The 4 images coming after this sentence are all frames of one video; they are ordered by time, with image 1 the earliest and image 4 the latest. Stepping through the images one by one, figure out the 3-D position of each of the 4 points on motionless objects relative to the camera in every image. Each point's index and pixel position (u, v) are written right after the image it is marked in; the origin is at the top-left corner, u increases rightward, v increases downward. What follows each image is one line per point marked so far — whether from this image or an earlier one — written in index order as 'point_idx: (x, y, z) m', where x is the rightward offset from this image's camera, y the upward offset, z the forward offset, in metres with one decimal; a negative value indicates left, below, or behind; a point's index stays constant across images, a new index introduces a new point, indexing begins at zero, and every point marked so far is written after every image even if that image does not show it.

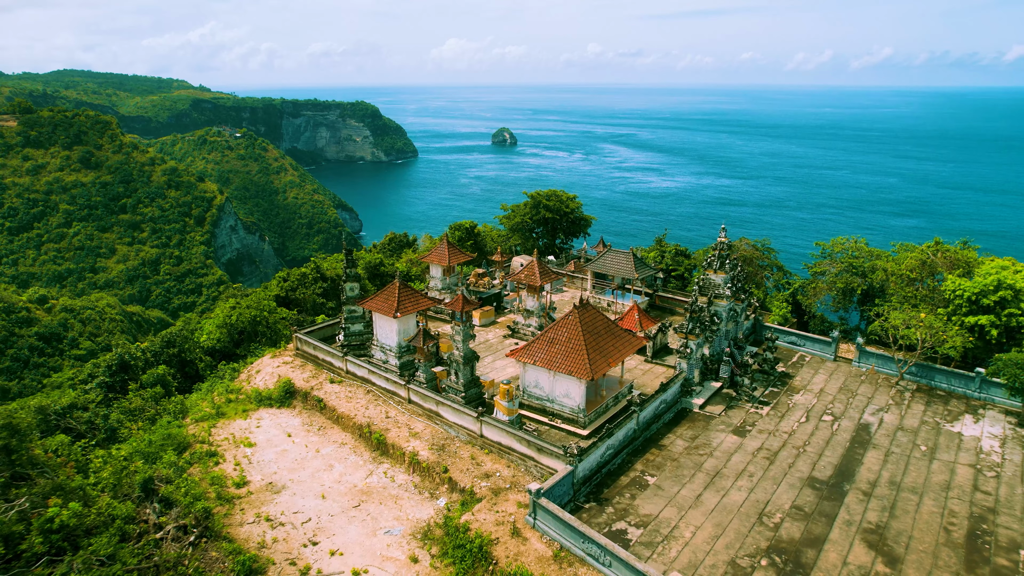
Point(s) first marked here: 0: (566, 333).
0: (+1.8, -1.6, +19.8) m
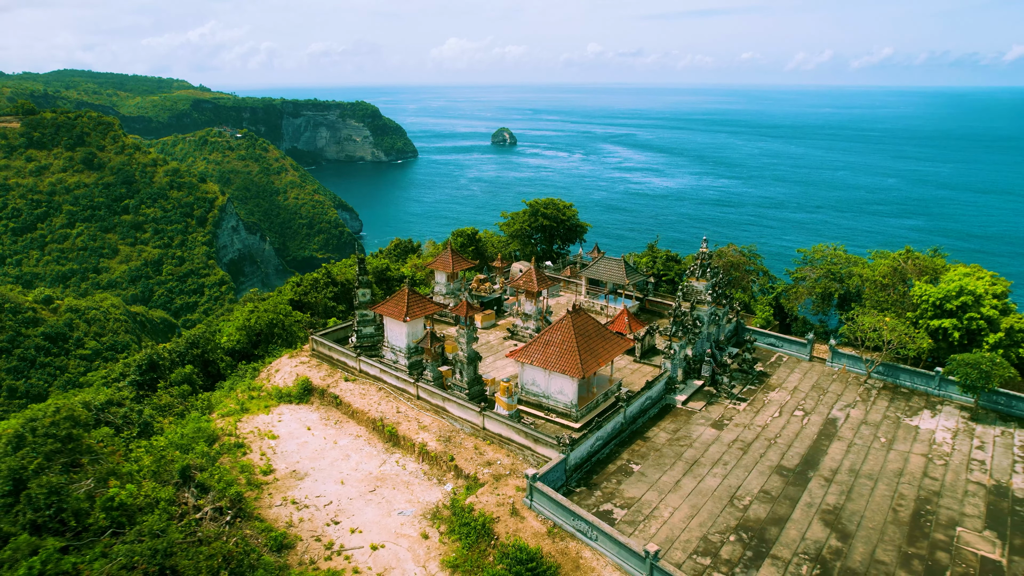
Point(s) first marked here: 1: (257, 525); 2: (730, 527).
0: (+1.8, -1.8, +21.8) m
1: (-7.7, -7.2, +17.4) m
2: (+6.4, -7.0, +16.9) m
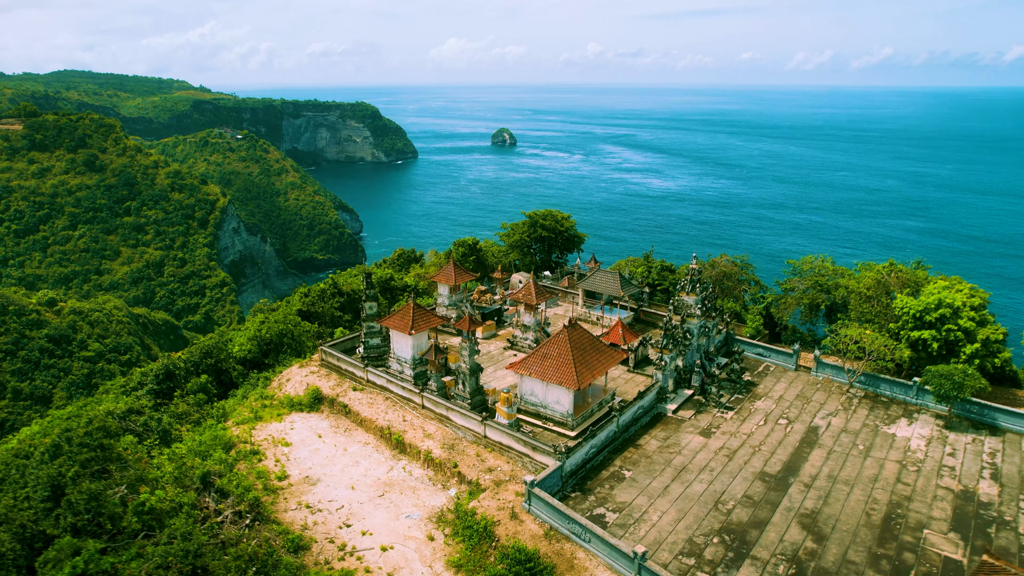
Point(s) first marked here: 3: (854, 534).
0: (+1.8, -2.5, +23.2) m
1: (-7.8, -7.8, +18.7) m
2: (+6.4, -7.7, +18.2) m
3: (+10.8, -7.7, +18.1) m
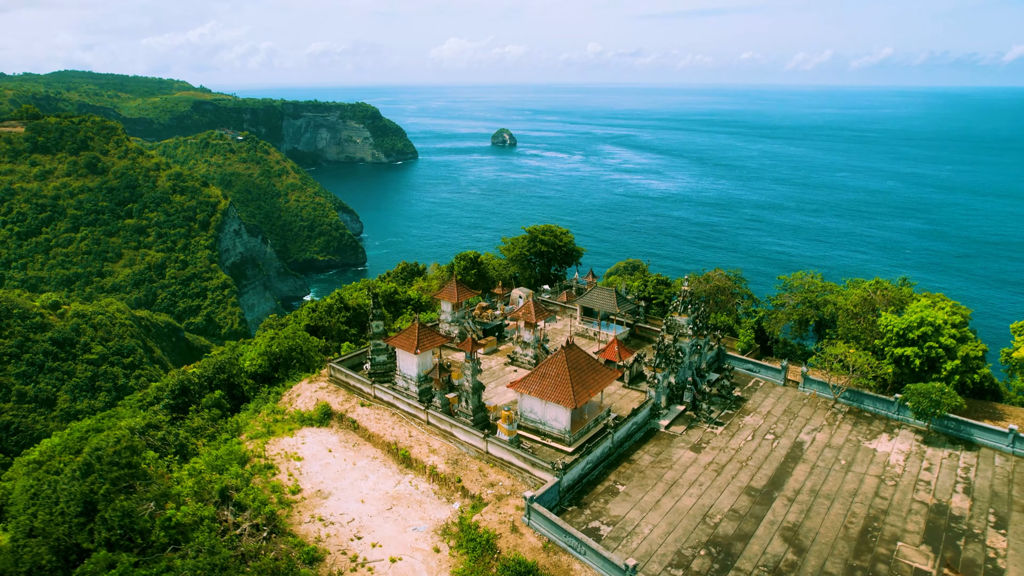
0: (+1.8, -3.4, +24.4) m
1: (-7.7, -8.8, +20.0) m
2: (+6.4, -8.6, +19.5) m
3: (+10.8, -8.7, +19.3) m
